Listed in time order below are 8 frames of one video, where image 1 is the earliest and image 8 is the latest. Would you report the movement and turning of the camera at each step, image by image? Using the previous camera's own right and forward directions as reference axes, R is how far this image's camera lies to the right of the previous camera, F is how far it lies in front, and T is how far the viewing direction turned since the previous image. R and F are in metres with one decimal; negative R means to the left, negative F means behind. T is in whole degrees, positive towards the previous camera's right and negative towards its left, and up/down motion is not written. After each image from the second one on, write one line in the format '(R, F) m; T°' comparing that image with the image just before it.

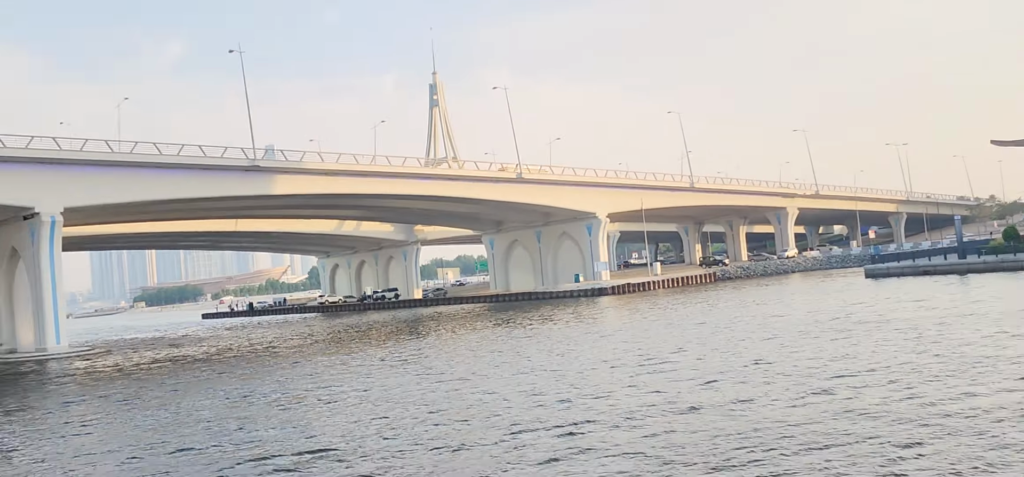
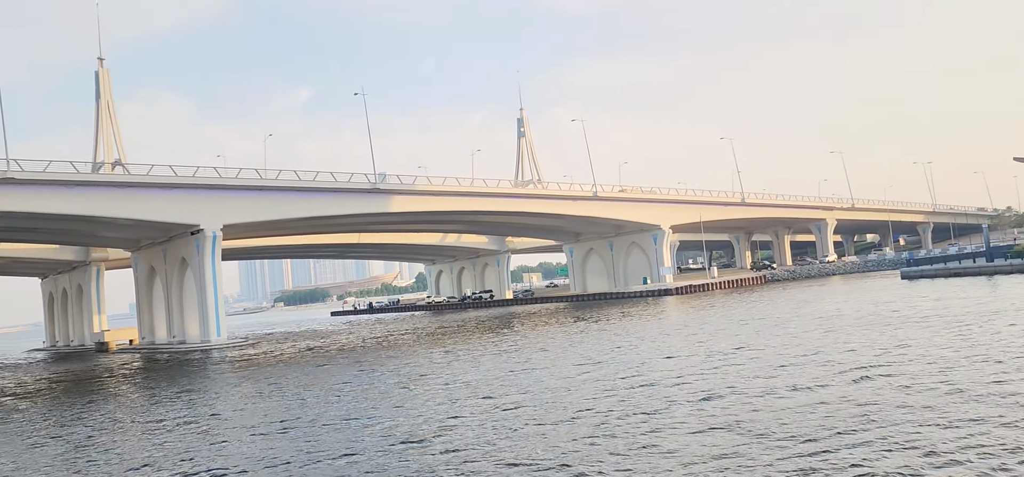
(-0.7, -2.2) m; -3°
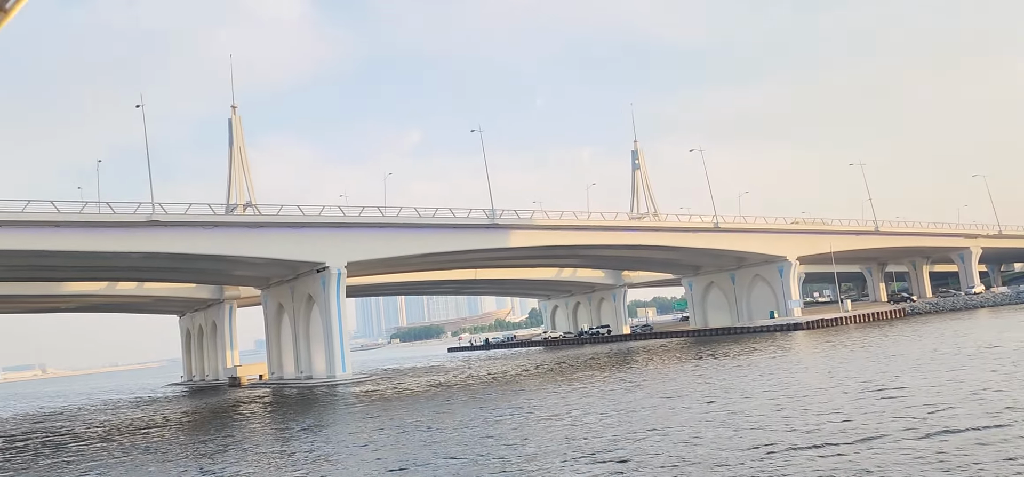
(-0.4, +0.1) m; -7°
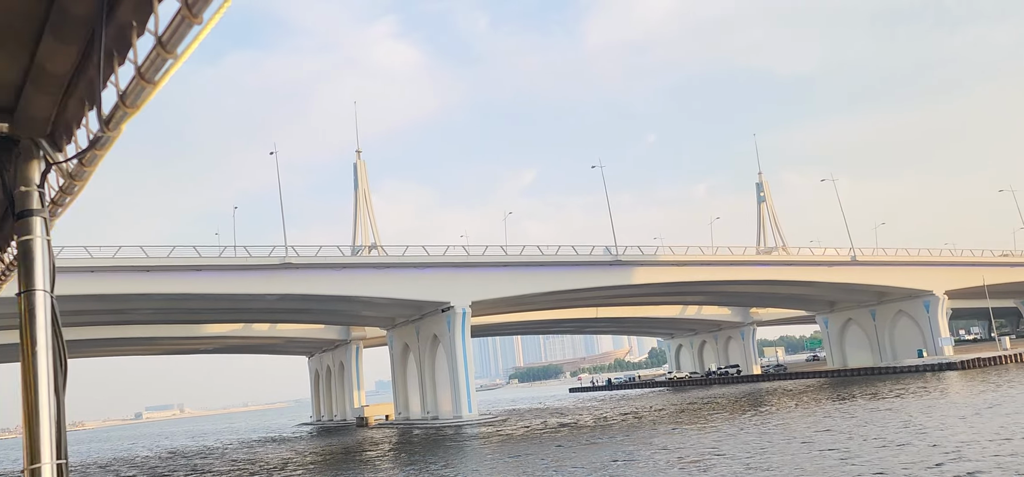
(-0.5, +0.1) m; -7°
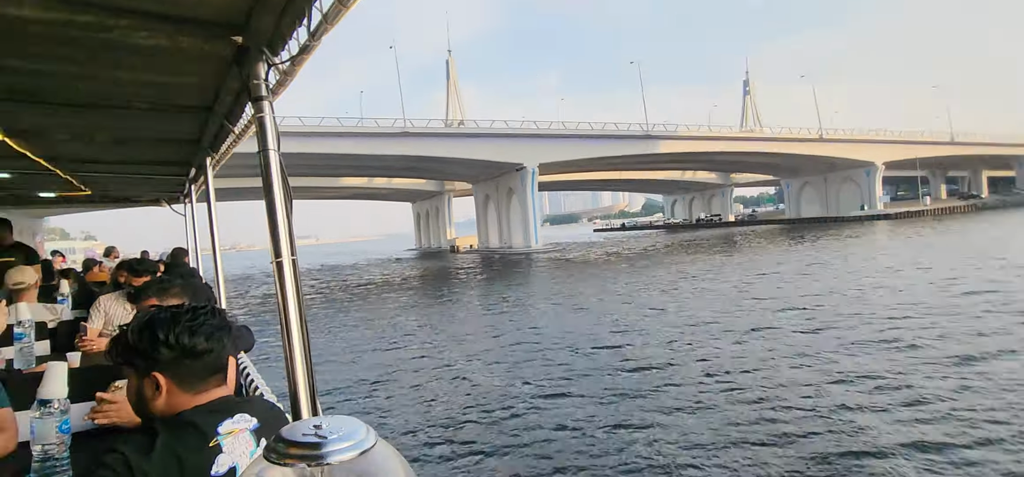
(-0.3, -5.8) m; -3°
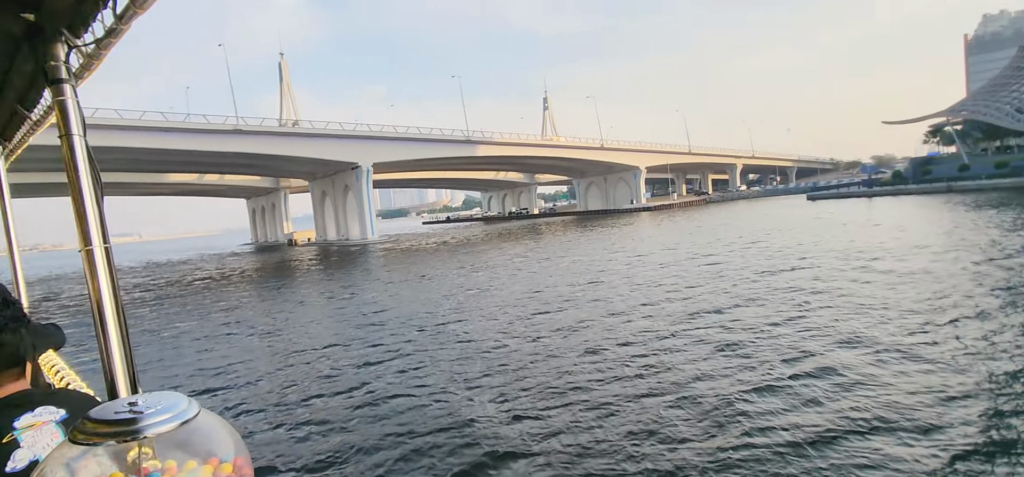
(-1.9, -1.7) m; +17°
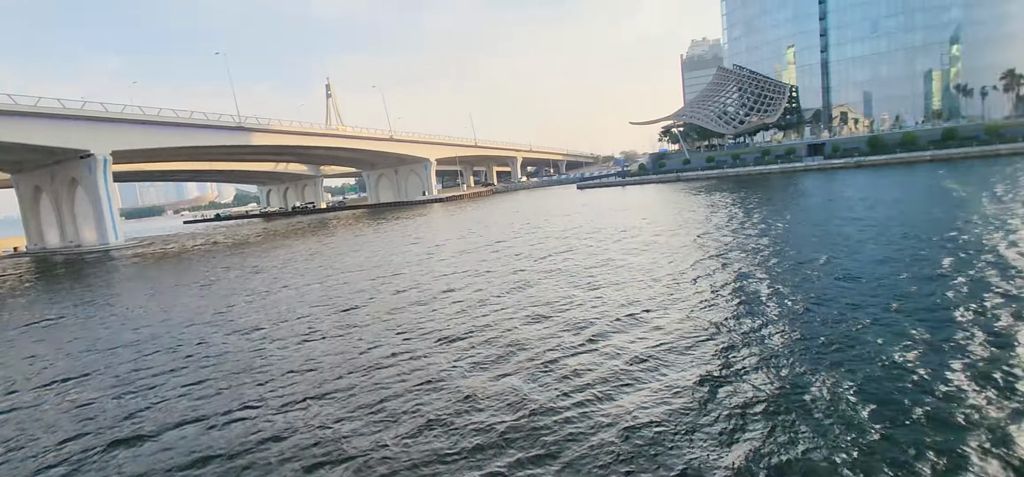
(-0.2, +1.8) m; +16°
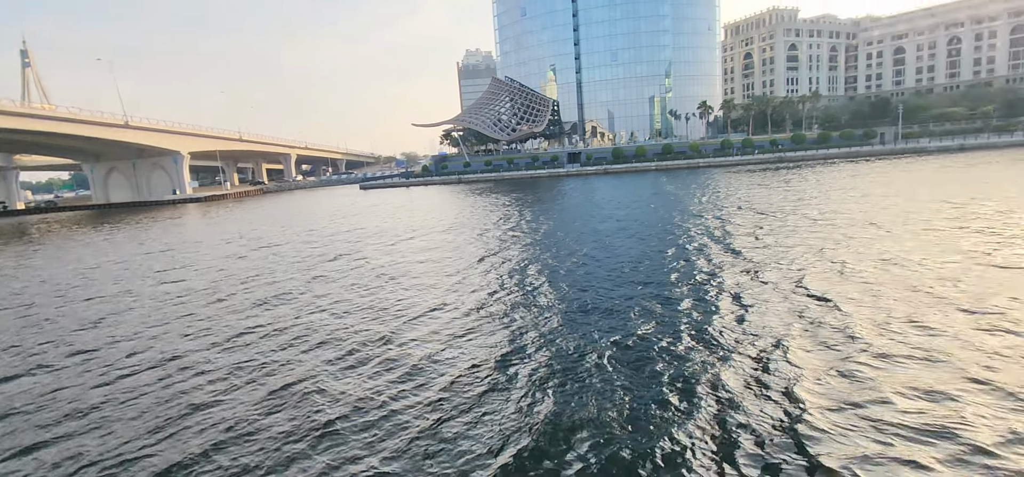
(-0.1, -0.8) m; +16°
